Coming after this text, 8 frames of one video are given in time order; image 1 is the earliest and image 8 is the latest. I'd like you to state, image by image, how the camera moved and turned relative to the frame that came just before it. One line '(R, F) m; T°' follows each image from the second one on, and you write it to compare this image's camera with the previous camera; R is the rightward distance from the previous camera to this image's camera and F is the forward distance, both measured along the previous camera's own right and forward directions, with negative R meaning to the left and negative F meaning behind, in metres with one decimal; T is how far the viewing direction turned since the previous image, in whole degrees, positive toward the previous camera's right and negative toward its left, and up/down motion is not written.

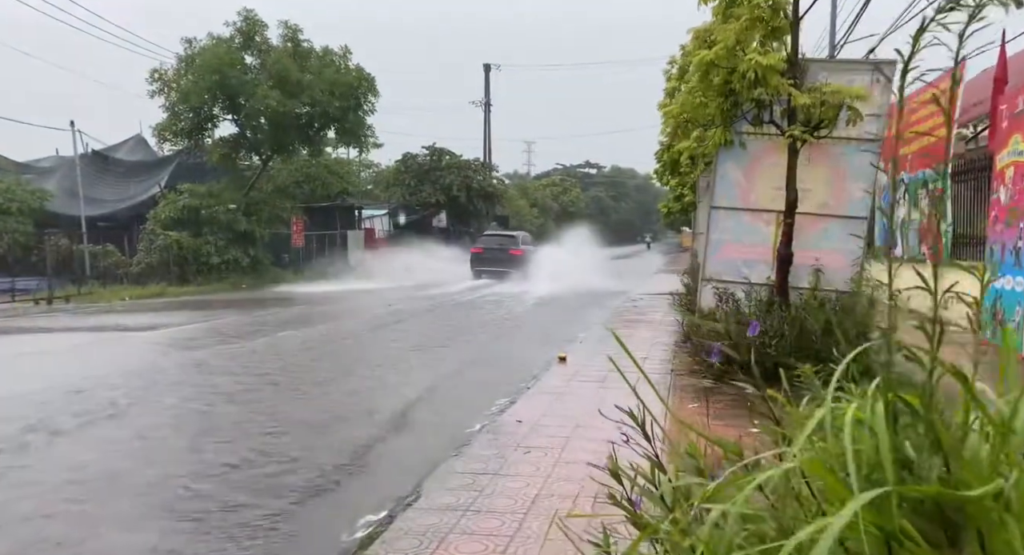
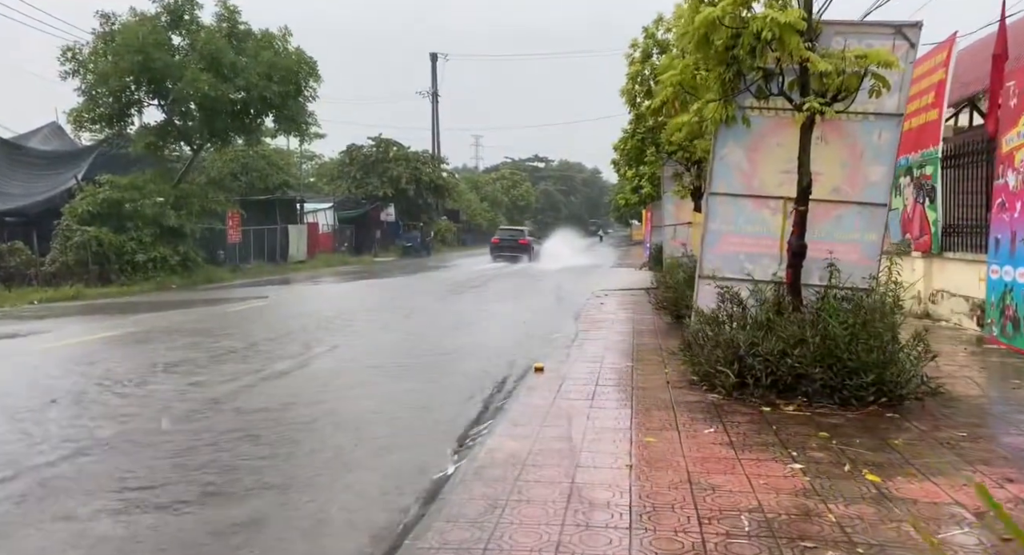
(-0.2, +1.2) m; +4°
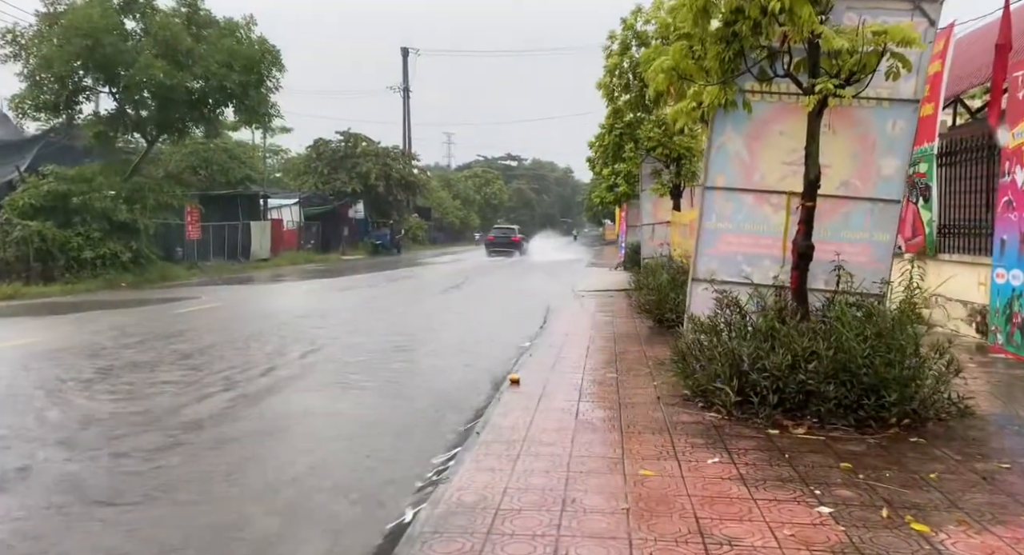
(0.0, +0.8) m; +2°
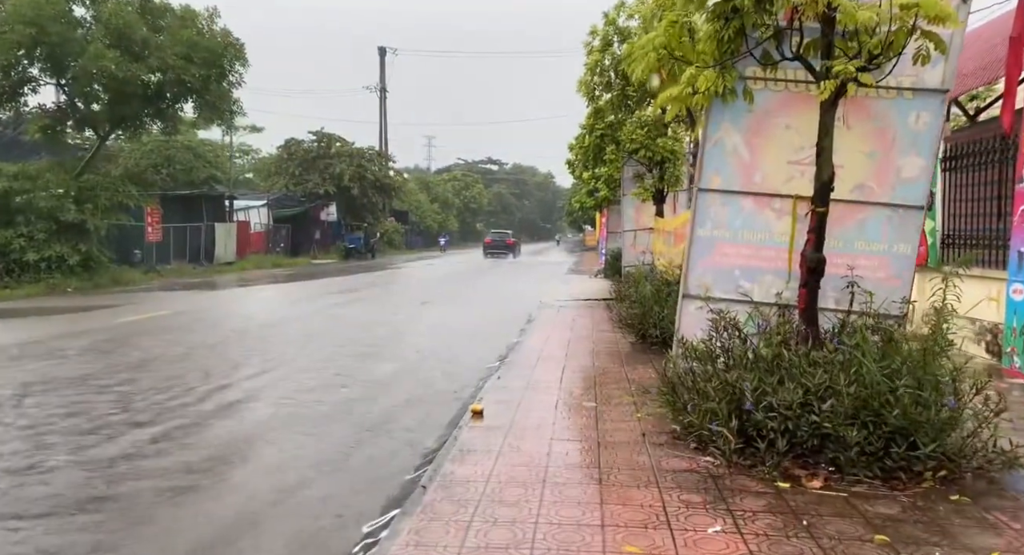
(+0.1, +0.9) m; +1°
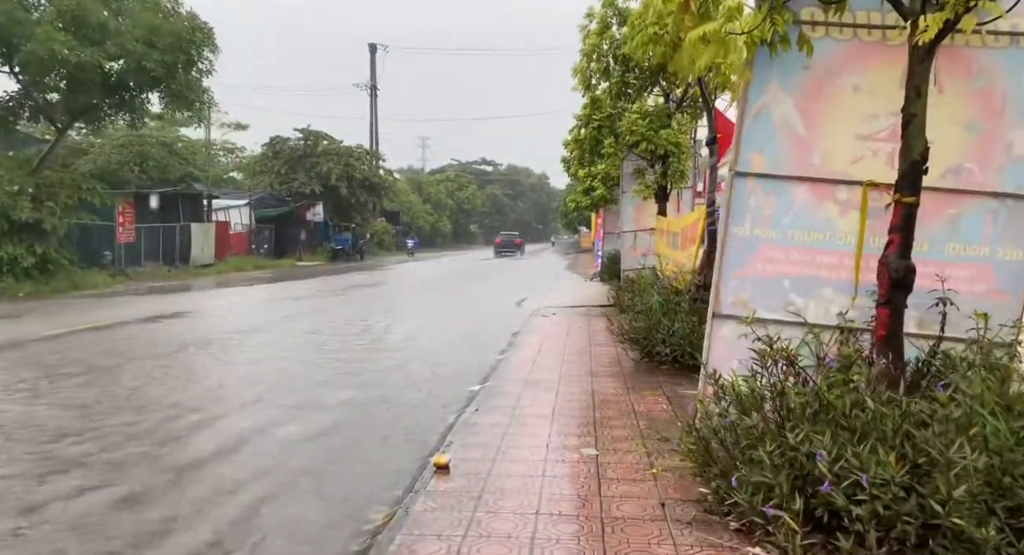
(+0.1, +1.4) m; 0°
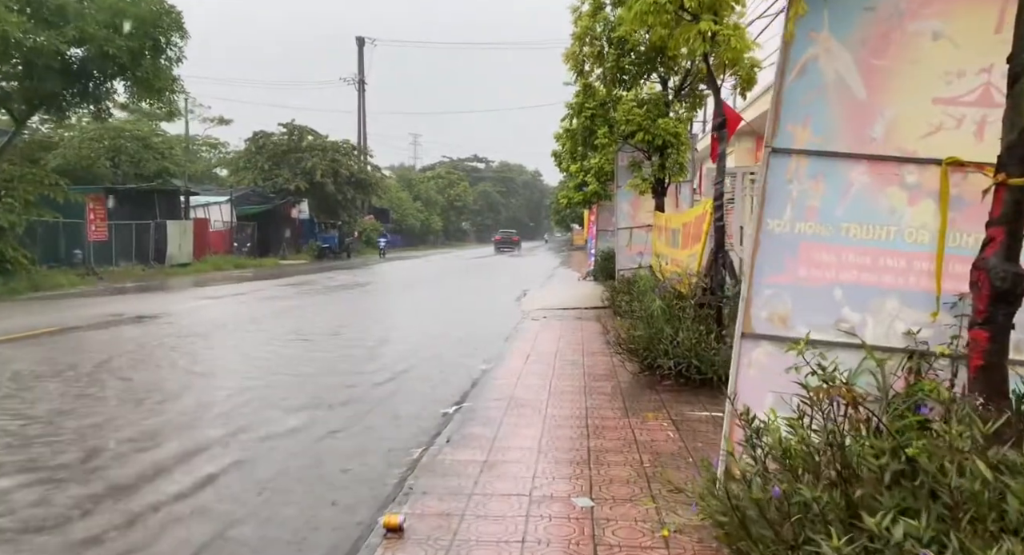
(+0.1, +1.0) m; 0°
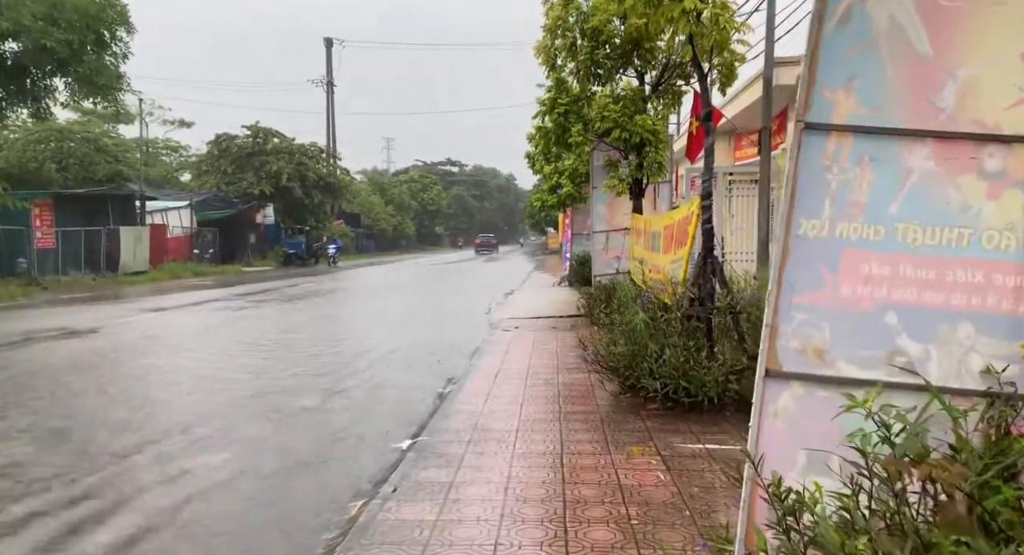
(+0.1, +0.8) m; +2°
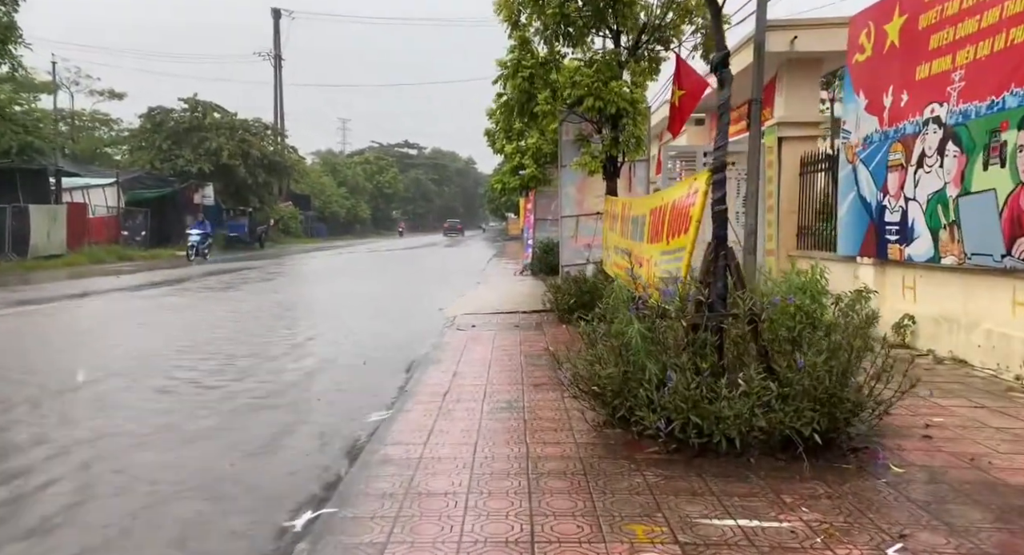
(0.0, +1.7) m; +3°
